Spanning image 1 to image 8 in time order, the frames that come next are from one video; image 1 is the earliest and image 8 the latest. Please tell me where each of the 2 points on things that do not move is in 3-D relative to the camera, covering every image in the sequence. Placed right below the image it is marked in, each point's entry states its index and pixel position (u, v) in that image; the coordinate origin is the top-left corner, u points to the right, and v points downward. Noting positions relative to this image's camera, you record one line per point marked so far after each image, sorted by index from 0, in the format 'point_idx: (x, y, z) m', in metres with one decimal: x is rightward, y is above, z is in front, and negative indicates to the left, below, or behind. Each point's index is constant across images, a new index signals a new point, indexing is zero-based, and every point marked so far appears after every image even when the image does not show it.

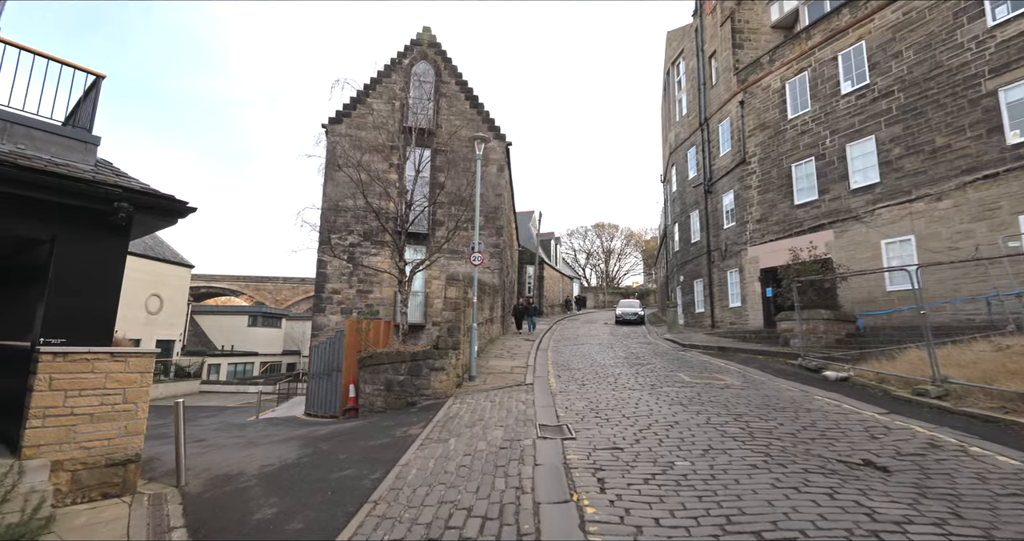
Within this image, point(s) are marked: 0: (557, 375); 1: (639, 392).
0: (+0.9, -2.2, +9.8) m
1: (+2.1, -2.0, +7.7) m
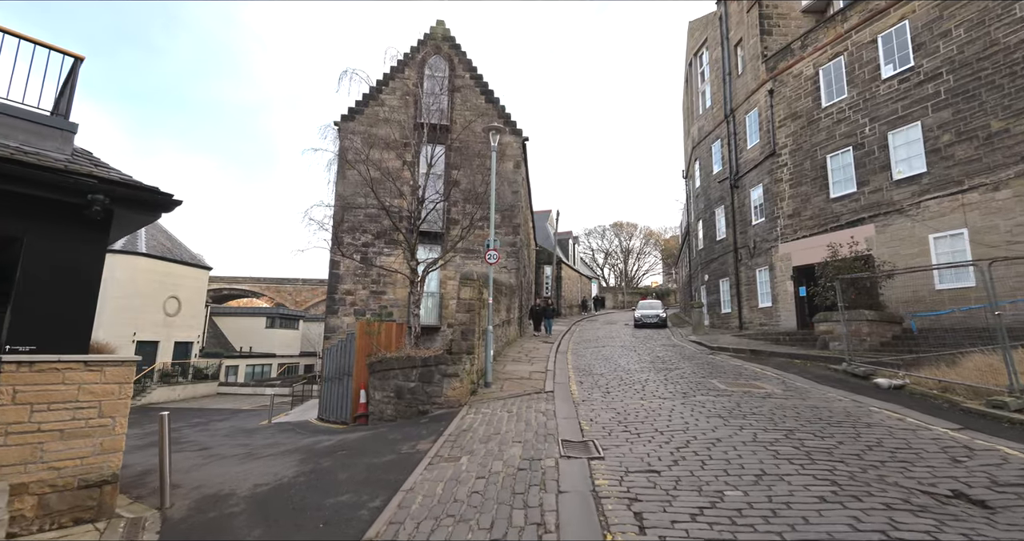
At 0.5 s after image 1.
0: (+1.3, -2.2, +9.2) m
1: (+2.4, -2.0, +7.0) m
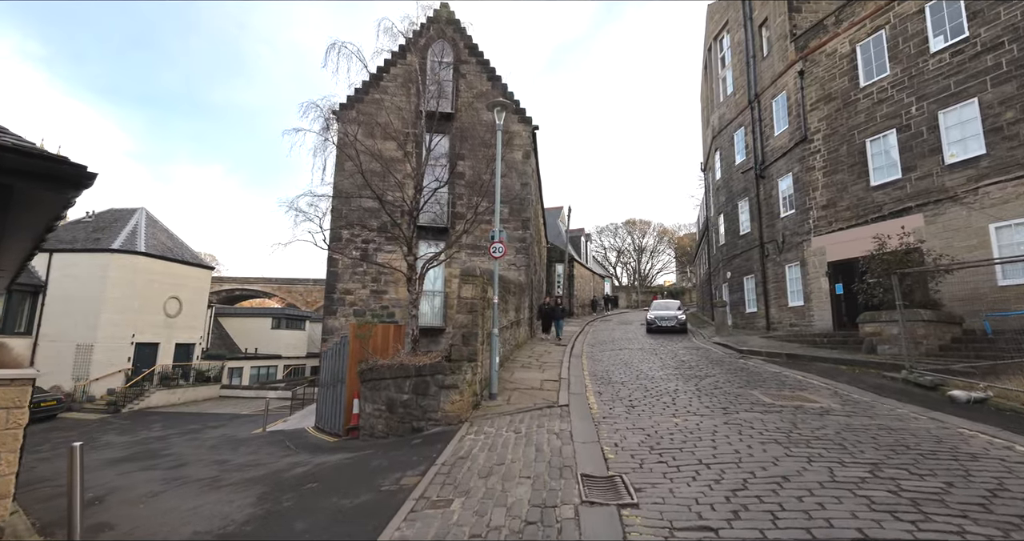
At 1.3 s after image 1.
0: (+1.5, -2.1, +8.1) m
1: (+2.5, -1.9, +5.8) m
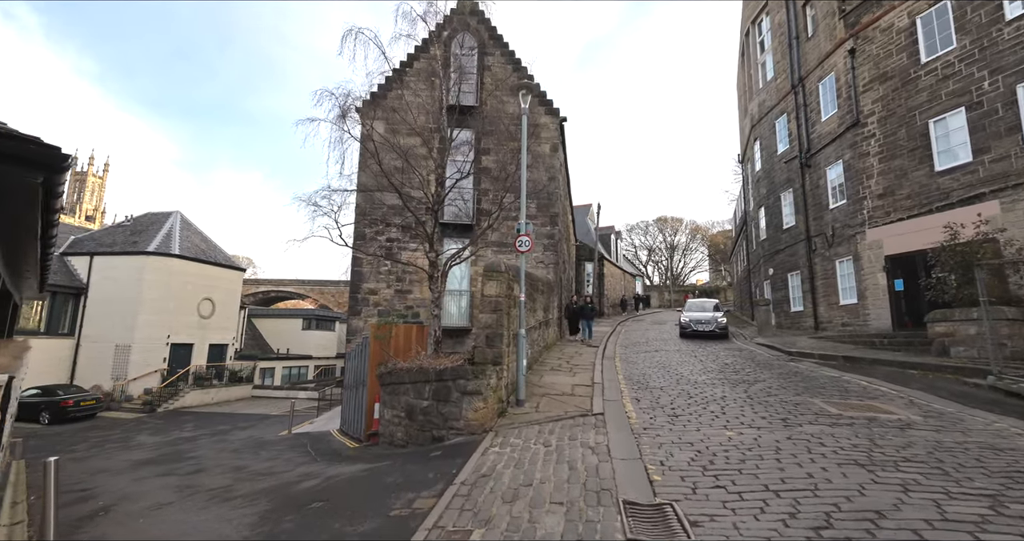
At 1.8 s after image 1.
0: (+1.9, -2.0, +7.4) m
1: (+2.8, -1.8, +5.1) m
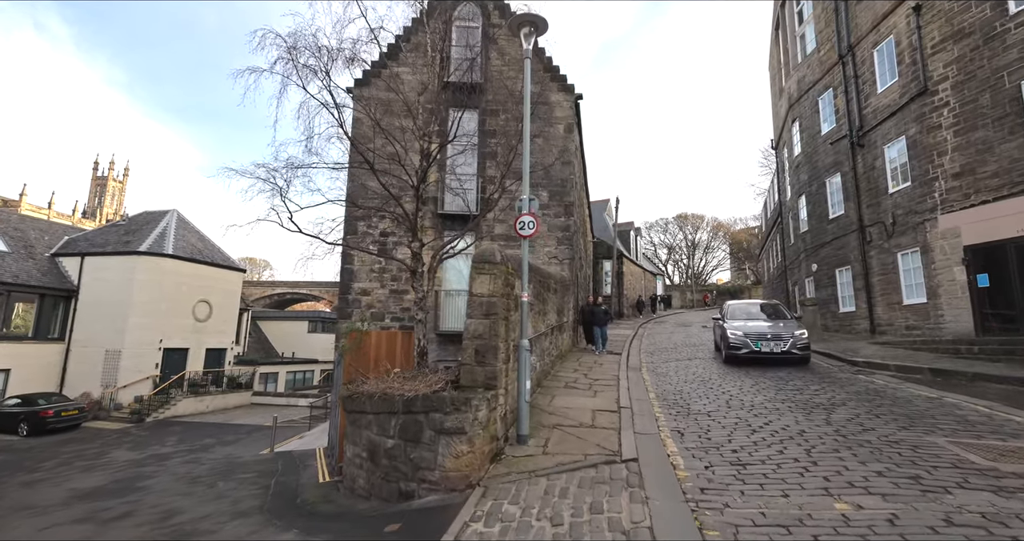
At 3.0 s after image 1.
0: (+1.9, -1.9, +5.5) m
1: (+2.7, -1.6, +3.2) m
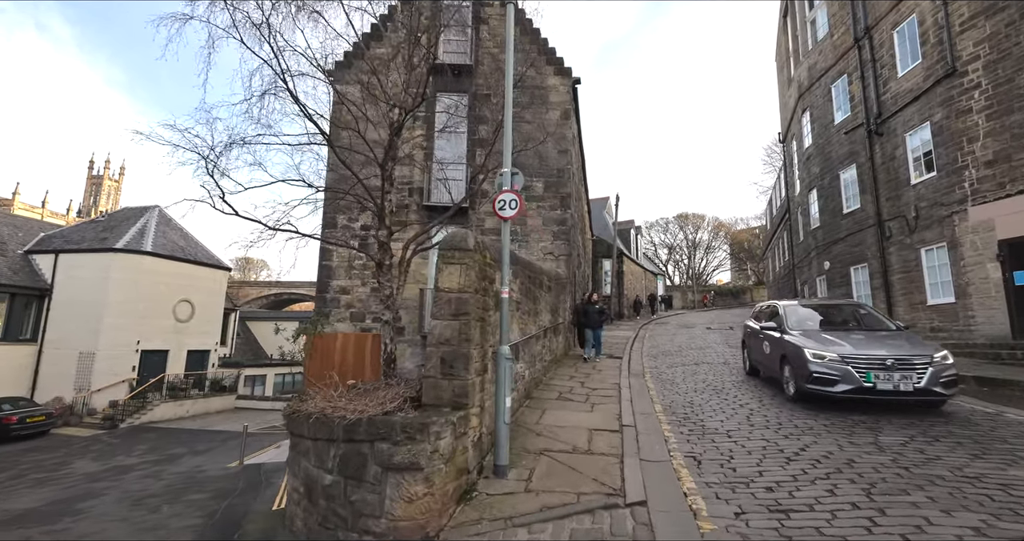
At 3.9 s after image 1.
0: (+1.7, -1.8, +4.5) m
1: (+2.5, -1.5, +2.2) m
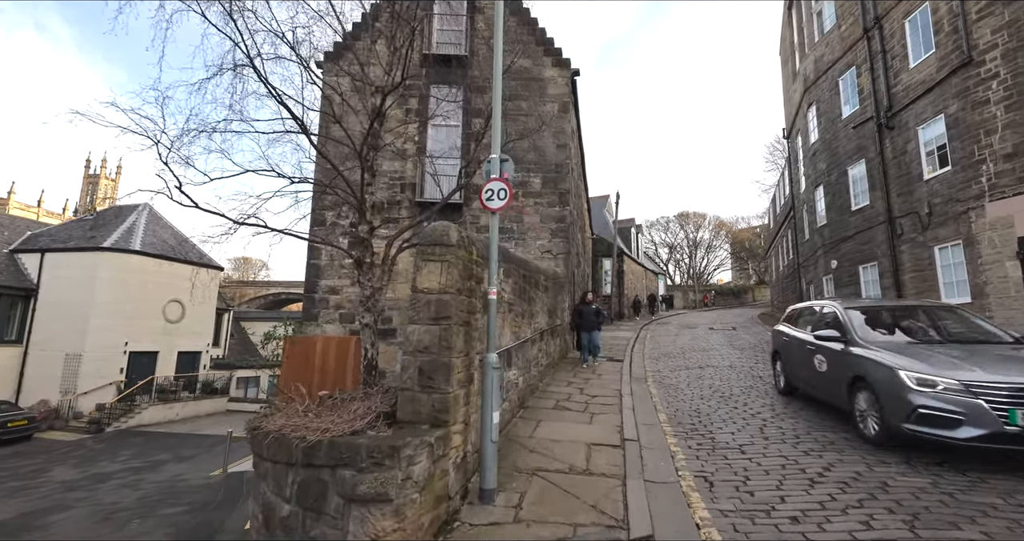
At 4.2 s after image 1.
0: (+1.6, -1.8, +4.0) m
1: (+2.4, -1.5, +1.7) m
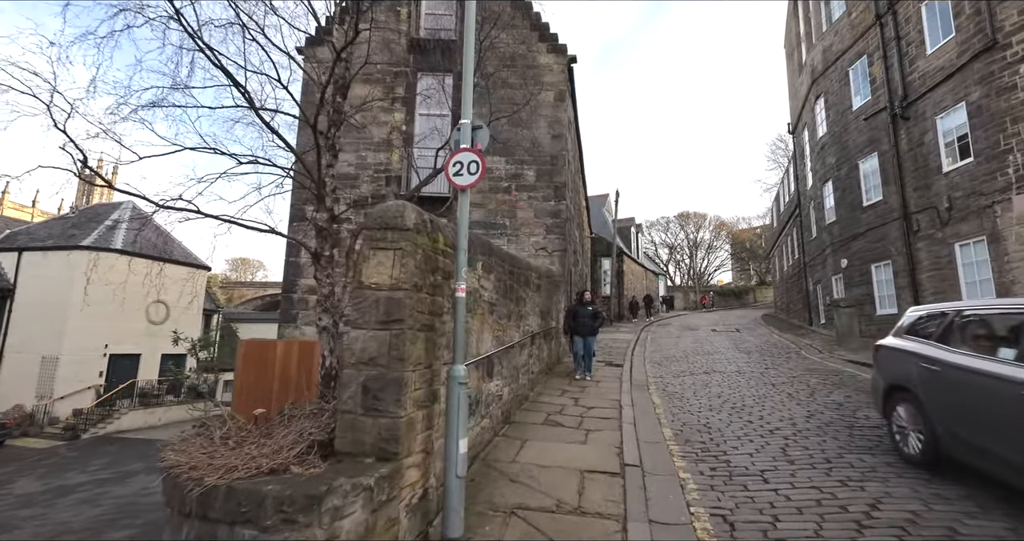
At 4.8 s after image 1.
0: (+1.4, -1.7, +3.3) m
1: (+2.2, -1.5, +1.0) m
